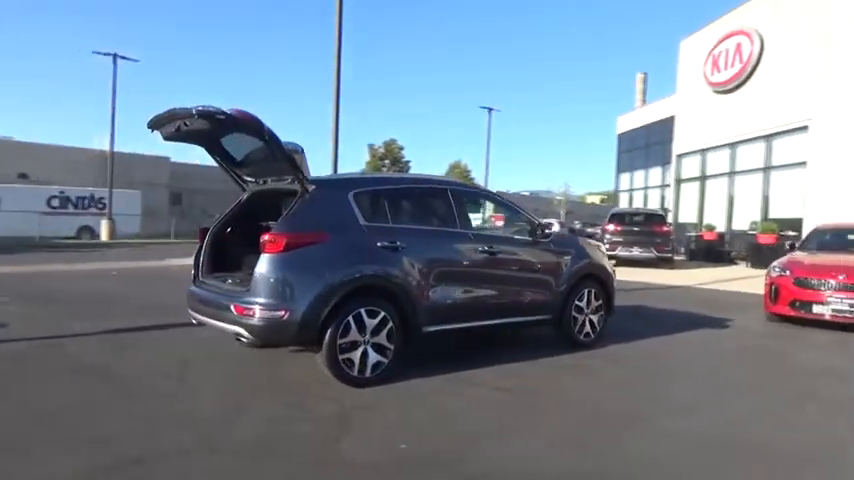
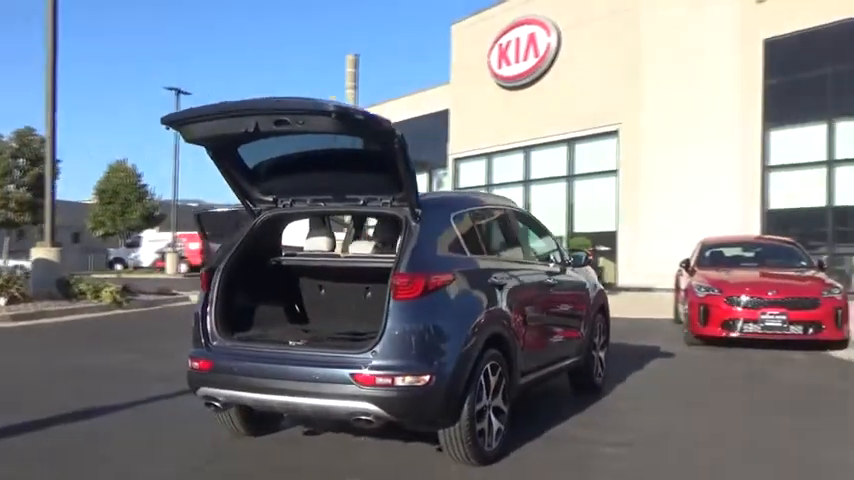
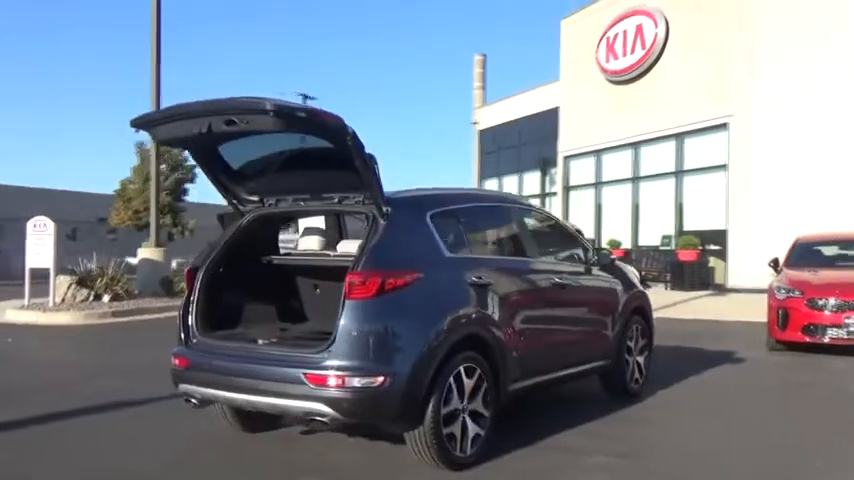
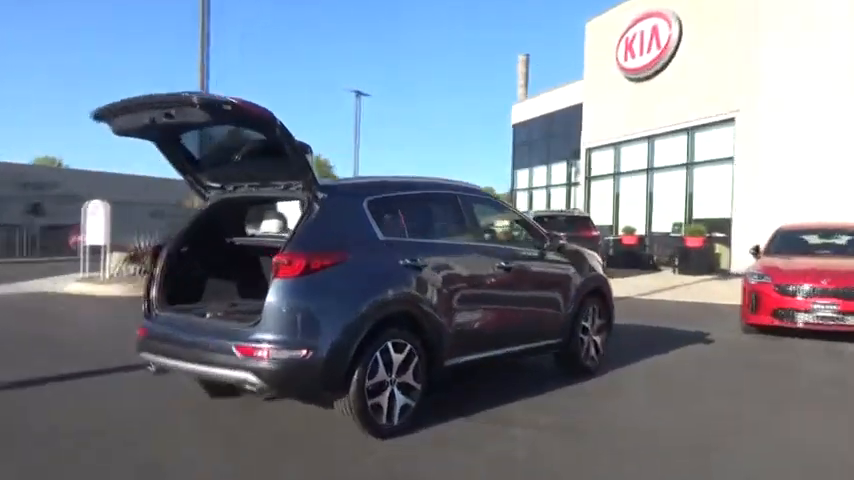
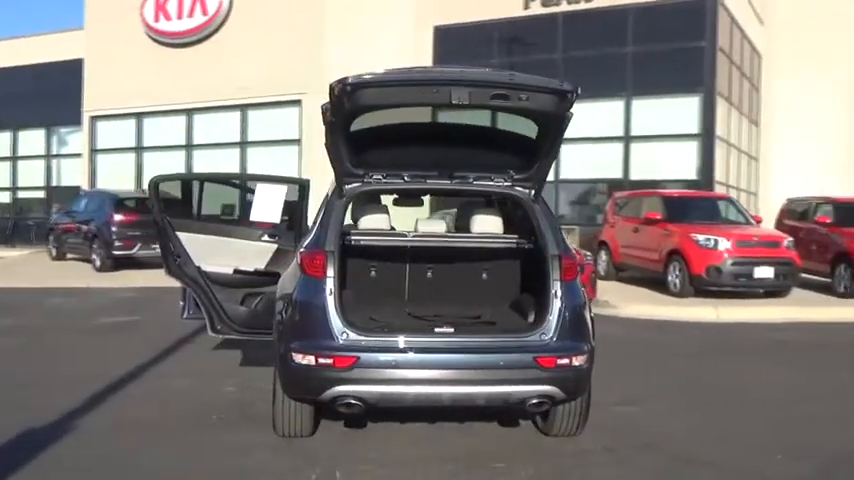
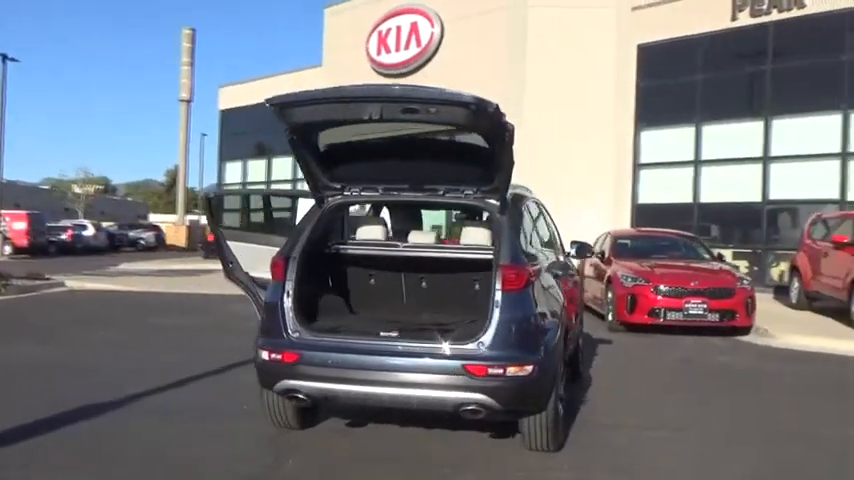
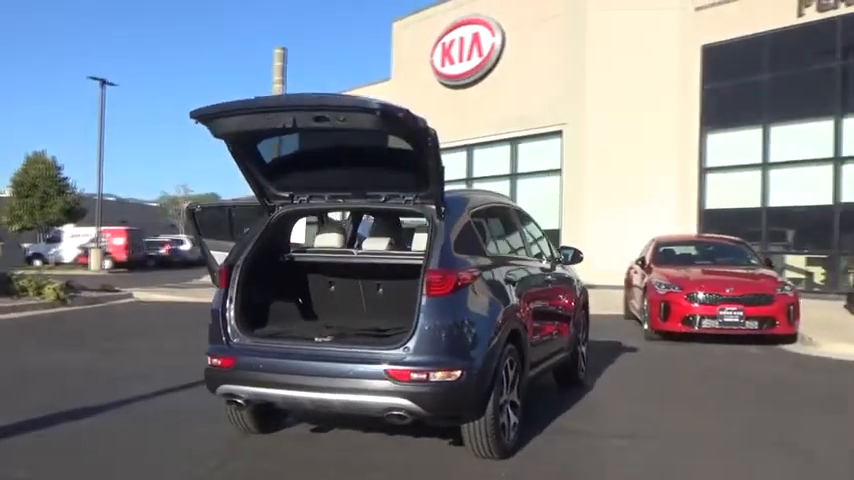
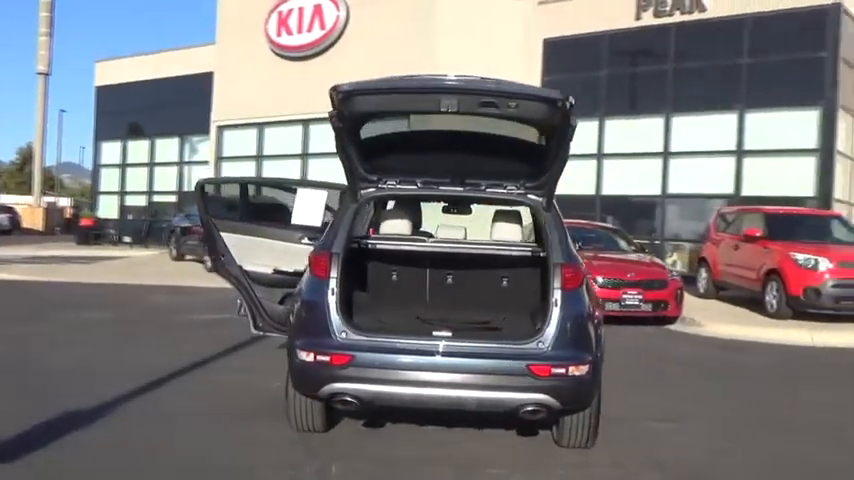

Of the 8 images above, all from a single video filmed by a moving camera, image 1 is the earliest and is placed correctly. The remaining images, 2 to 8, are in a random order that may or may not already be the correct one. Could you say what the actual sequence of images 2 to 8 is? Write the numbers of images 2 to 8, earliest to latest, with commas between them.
4, 3, 2, 7, 6, 8, 5
